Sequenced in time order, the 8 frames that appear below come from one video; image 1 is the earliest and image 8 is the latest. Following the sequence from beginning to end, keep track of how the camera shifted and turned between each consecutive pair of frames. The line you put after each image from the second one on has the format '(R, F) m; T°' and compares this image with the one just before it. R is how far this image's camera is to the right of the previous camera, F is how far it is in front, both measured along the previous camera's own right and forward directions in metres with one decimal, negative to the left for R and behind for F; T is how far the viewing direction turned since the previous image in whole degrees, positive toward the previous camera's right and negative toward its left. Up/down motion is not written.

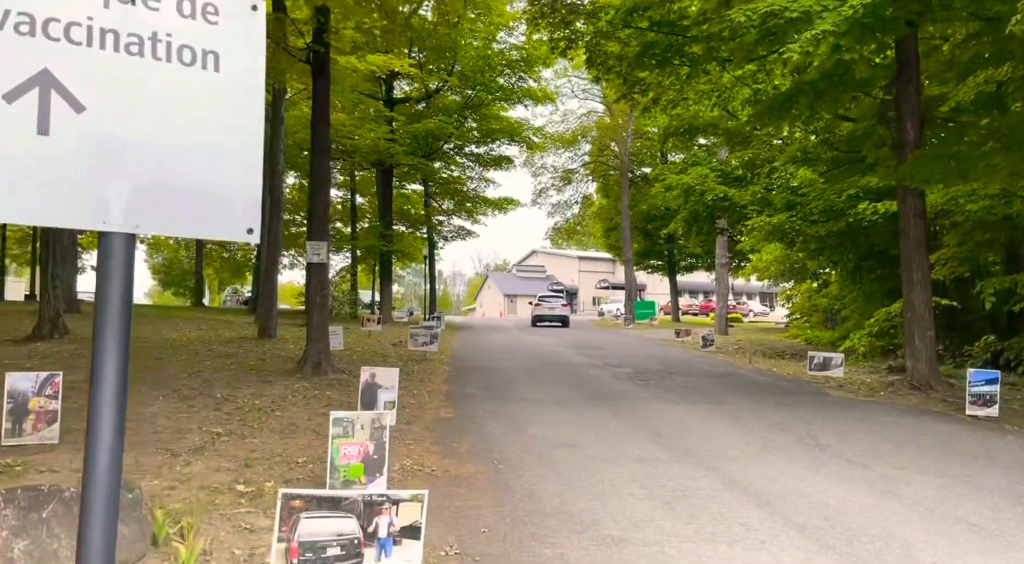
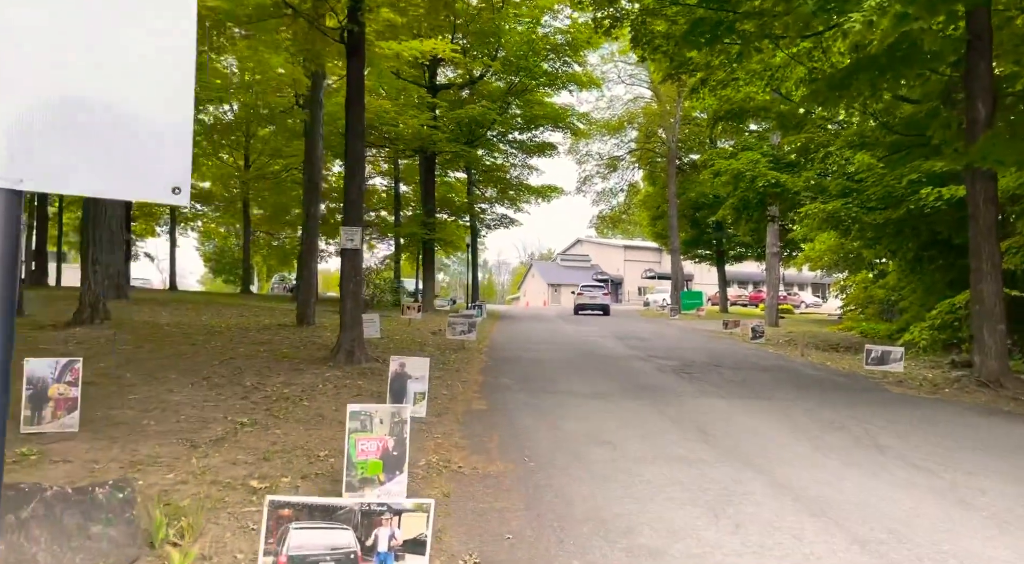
(+0.1, +0.3) m; -3°
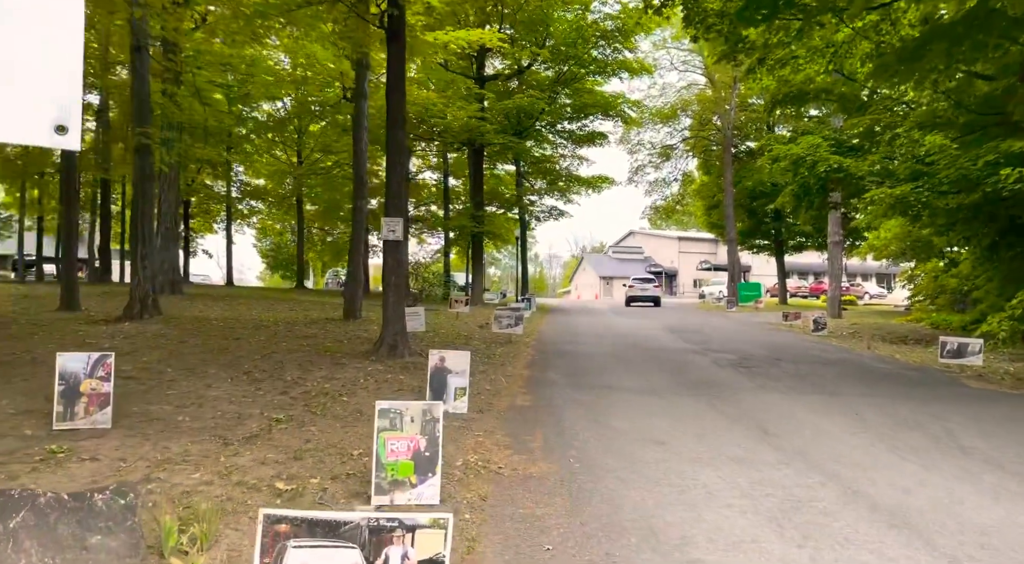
(+0.1, +0.3) m; -4°
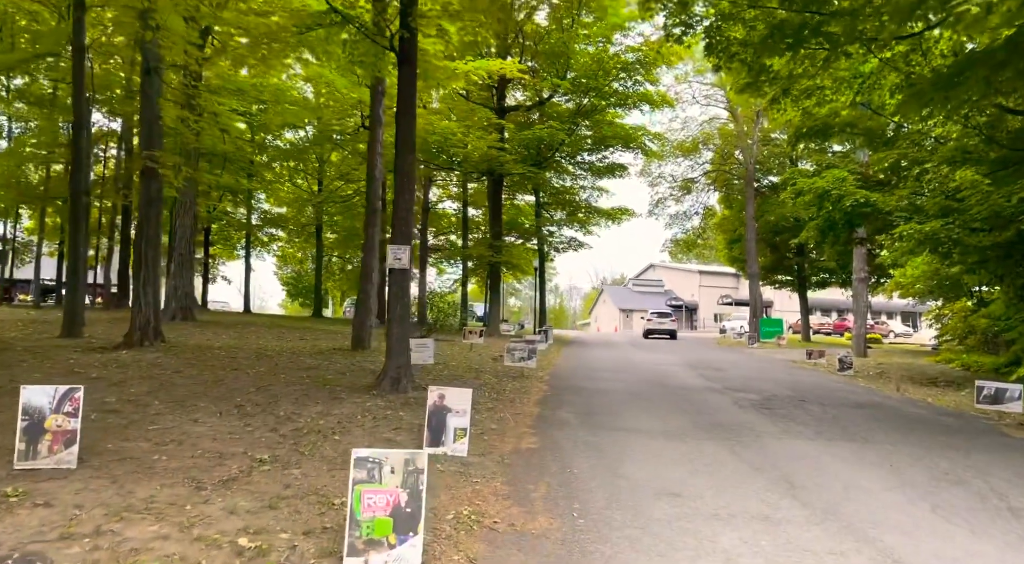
(+0.1, +0.4) m; -1°
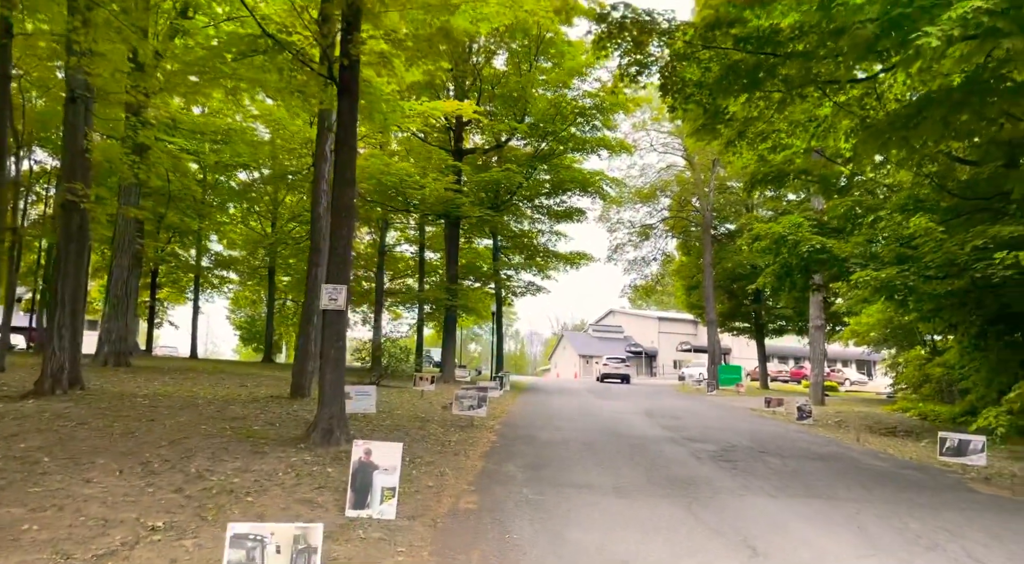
(+0.2, +0.5) m; +3°
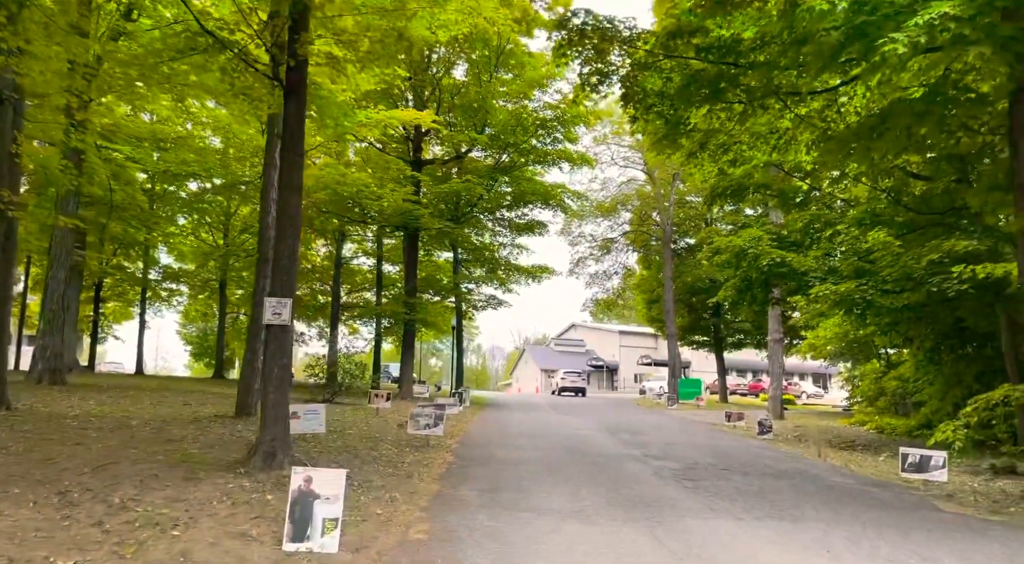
(0.0, +0.3) m; +3°
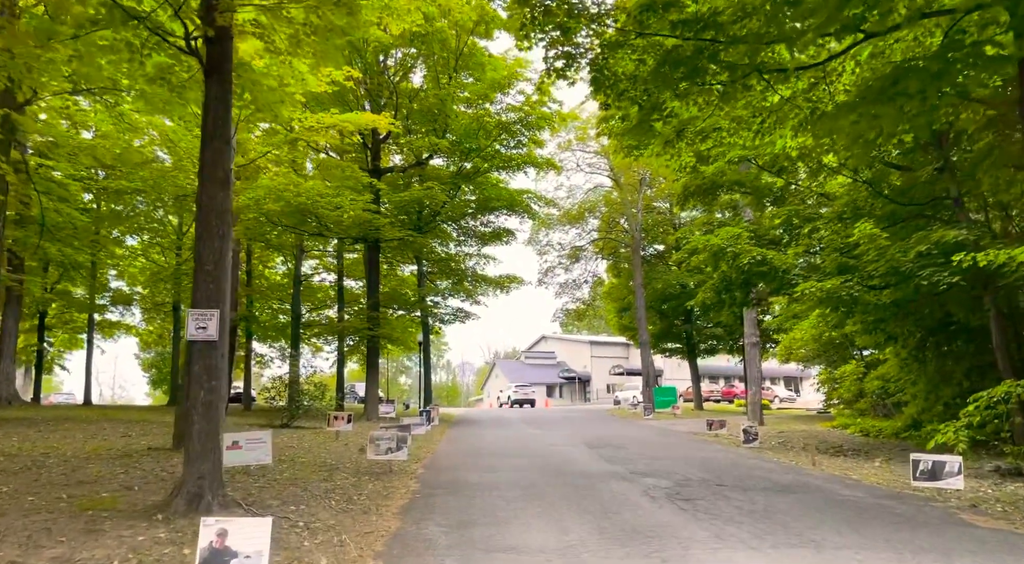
(0.0, +1.0) m; +2°
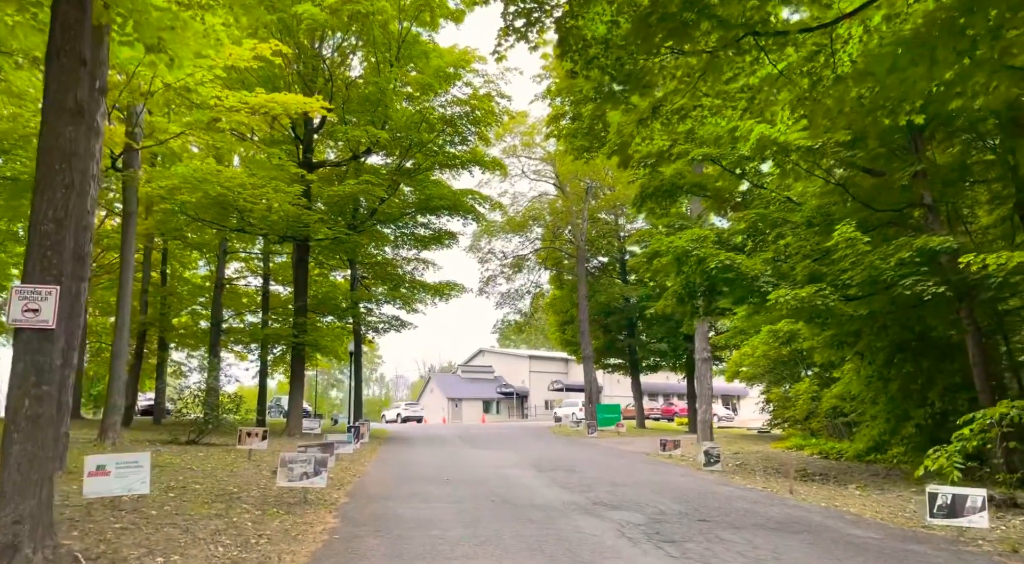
(-0.1, +1.6) m; +4°
